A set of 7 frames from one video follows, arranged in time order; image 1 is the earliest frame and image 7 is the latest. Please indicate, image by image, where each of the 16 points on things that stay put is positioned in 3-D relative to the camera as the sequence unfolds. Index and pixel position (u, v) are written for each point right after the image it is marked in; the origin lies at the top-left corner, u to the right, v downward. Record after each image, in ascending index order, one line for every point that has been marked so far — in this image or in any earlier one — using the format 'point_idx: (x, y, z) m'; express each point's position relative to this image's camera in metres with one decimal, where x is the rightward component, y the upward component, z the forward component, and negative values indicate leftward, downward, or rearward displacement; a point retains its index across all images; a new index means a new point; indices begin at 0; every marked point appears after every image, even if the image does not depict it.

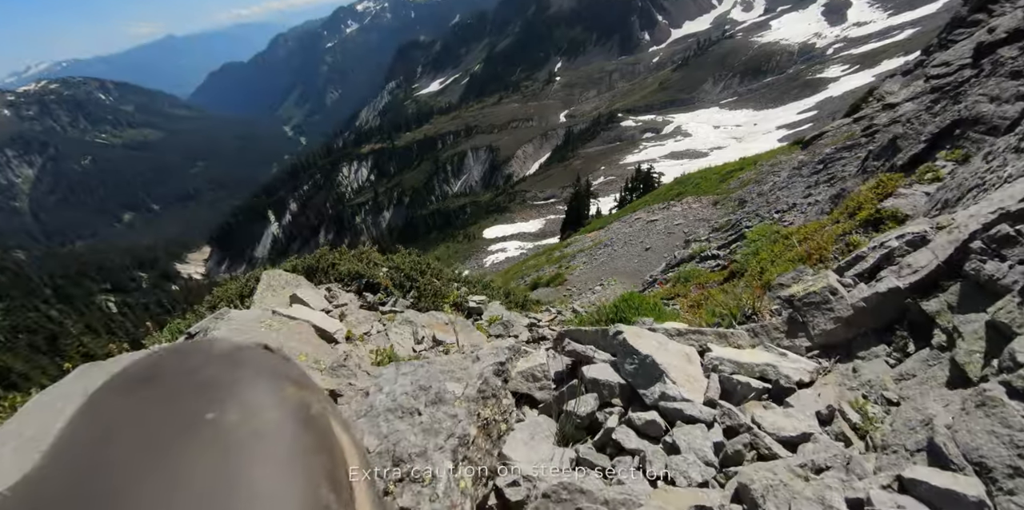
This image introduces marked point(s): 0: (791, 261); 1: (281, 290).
0: (+5.1, -0.1, +9.7) m
1: (-4.3, -0.8, +9.8) m
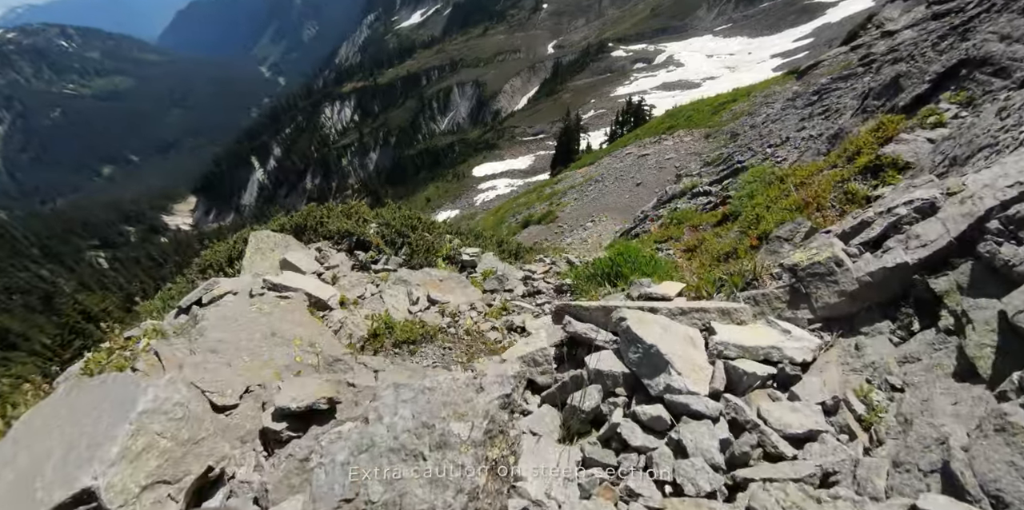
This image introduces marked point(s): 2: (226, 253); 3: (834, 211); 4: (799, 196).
0: (+5.0, +0.9, +9.6) m
1: (-4.4, 0.0, +9.6) m
2: (-6.1, 0.0, +11.3) m
3: (+5.3, +0.7, +8.6) m
4: (+5.5, +1.1, +10.2) m
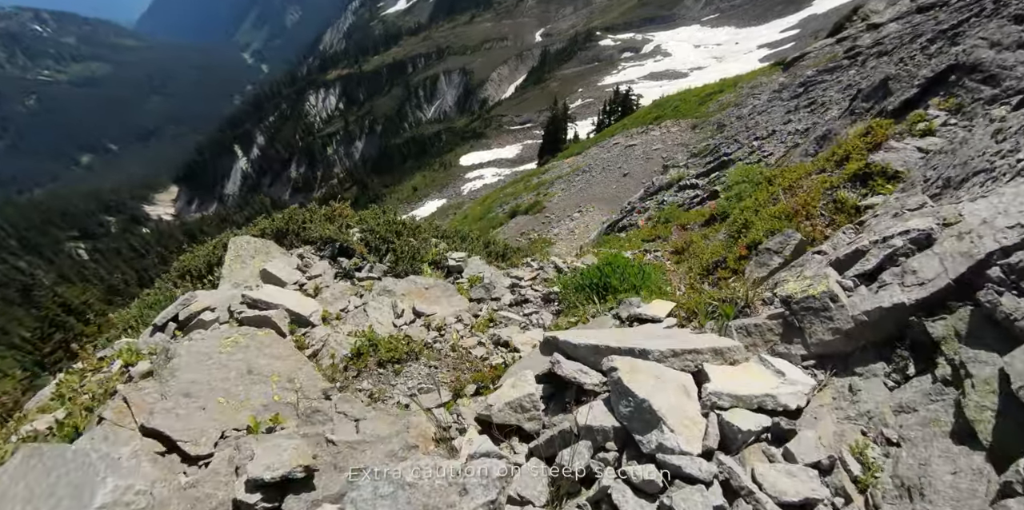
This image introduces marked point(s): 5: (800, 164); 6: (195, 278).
0: (+4.8, +0.7, +9.6) m
1: (-4.7, -0.1, +9.3) m
2: (-6.3, -0.1, +11.0) m
3: (+5.1, +0.5, +8.6) m
4: (+5.3, +1.0, +10.2) m
5: (+7.3, +2.3, +13.3) m
6: (-6.5, -0.5, +10.9) m
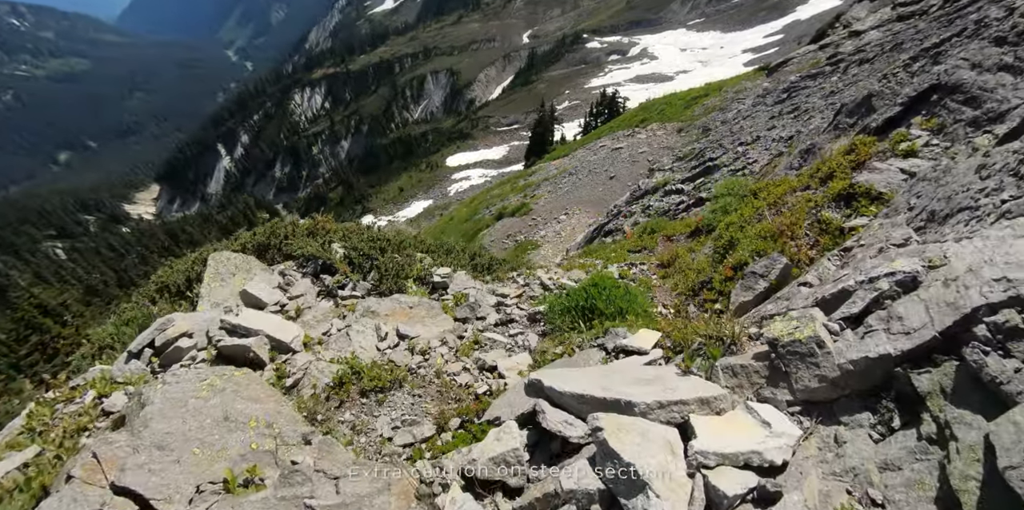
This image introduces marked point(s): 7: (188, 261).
0: (+4.5, +0.4, +9.6) m
1: (-4.9, -0.5, +9.1) m
2: (-6.6, -0.4, +10.8) m
3: (+4.8, +0.2, +8.6) m
4: (+5.0, +0.7, +10.2) m
5: (+6.9, +2.0, +13.4) m
6: (-6.8, -0.8, +10.7) m
7: (-7.1, -0.1, +11.6) m
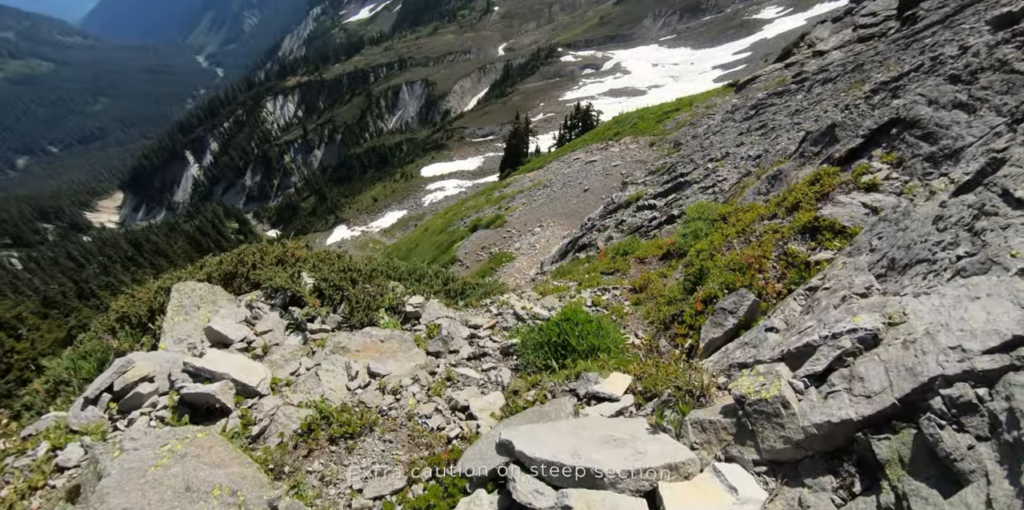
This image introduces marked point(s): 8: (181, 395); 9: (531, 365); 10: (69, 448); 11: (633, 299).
0: (+4.0, -0.2, +9.8) m
1: (-5.3, -1.0, +8.9) m
2: (-7.1, -1.0, +10.4) m
3: (+4.4, -0.4, +8.8) m
4: (+4.5, +0.1, +10.4) m
5: (+6.3, +1.3, +13.8) m
6: (-7.3, -1.3, +10.3) m
7: (-7.7, -0.7, +11.3) m
8: (-4.0, -1.7, +6.4) m
9: (+0.3, -1.6, +7.7) m
10: (-5.0, -2.1, +5.9) m
11: (+2.7, -1.0, +11.9) m
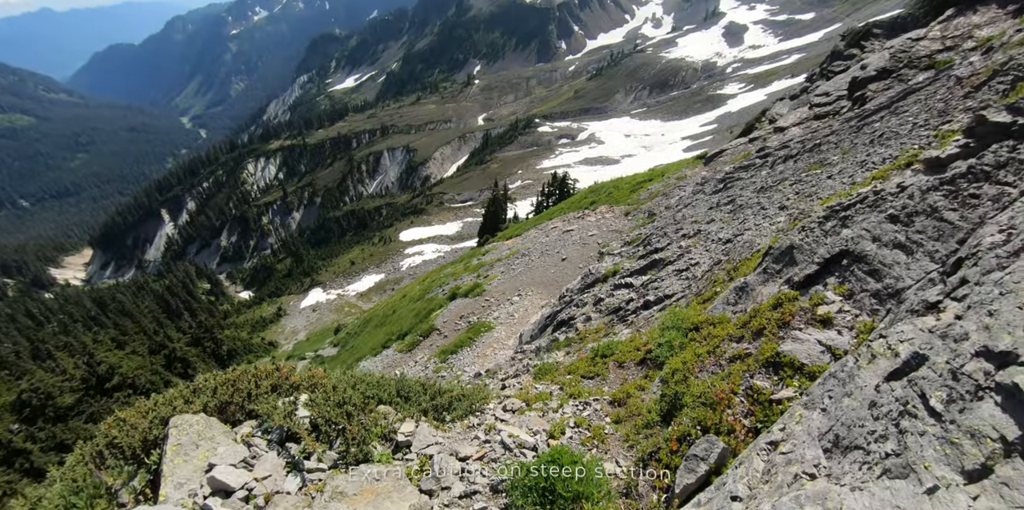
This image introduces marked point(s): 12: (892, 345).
0: (+3.8, -2.8, +10.6) m
1: (-5.5, -3.5, +9.2) m
2: (-7.4, -3.6, +10.7) m
3: (+4.2, -2.9, +9.6) m
4: (+4.3, -2.6, +11.3) m
5: (+5.8, -1.8, +14.8) m
6: (-7.6, -4.0, +10.5) m
7: (-8.0, -3.4, +11.5) m
8: (-4.1, -3.9, +6.7) m
9: (+0.1, -3.9, +8.2) m
10: (-5.0, -4.3, +6.2) m
11: (+2.3, -3.8, +12.5) m
12: (+5.7, -1.4, +8.0) m
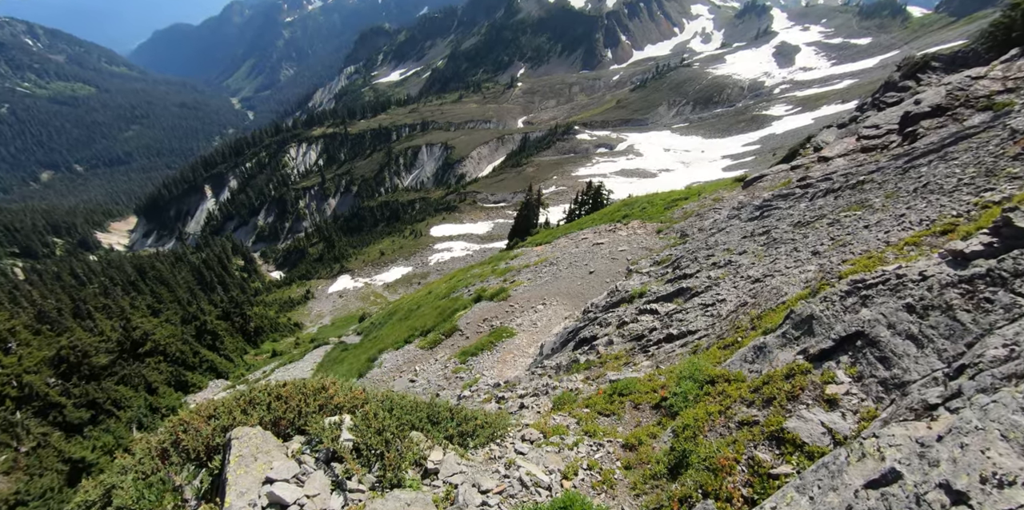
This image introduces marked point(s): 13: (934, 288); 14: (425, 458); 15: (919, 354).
0: (+4.2, -4.4, +11.5) m
1: (-5.2, -4.2, +10.6) m
2: (-7.0, -4.2, +12.1) m
3: (+4.6, -4.5, +10.5) m
4: (+4.7, -4.2, +12.1) m
5: (+6.6, -3.6, +15.6) m
6: (-7.2, -4.5, +12.0) m
7: (-7.5, -4.0, +13.0) m
8: (-3.9, -4.7, +8.0) m
9: (+0.4, -5.1, +9.2) m
10: (-4.9, -5.0, +7.5) m
11: (+2.8, -5.3, +13.5) m
12: (+6.1, -3.1, +8.8) m
13: (+10.5, -0.7, +13.2) m
14: (-1.9, -4.5, +11.6) m
15: (+9.2, -2.1, +12.0) m
